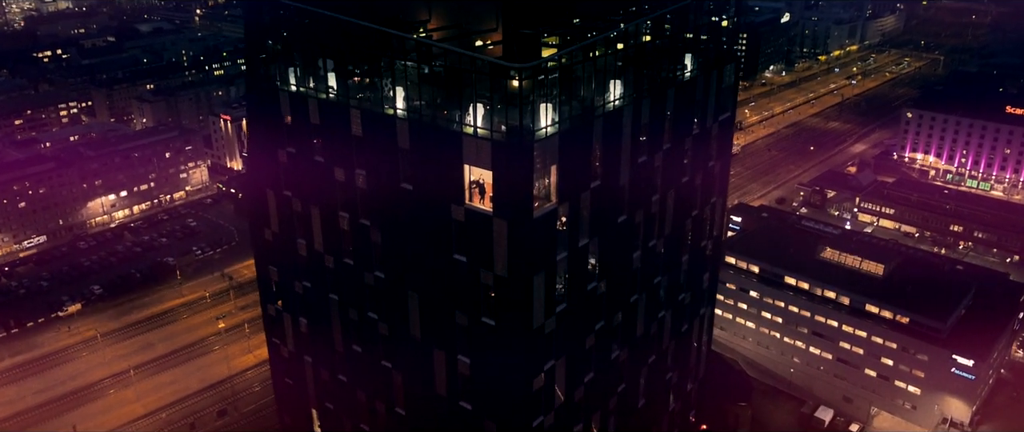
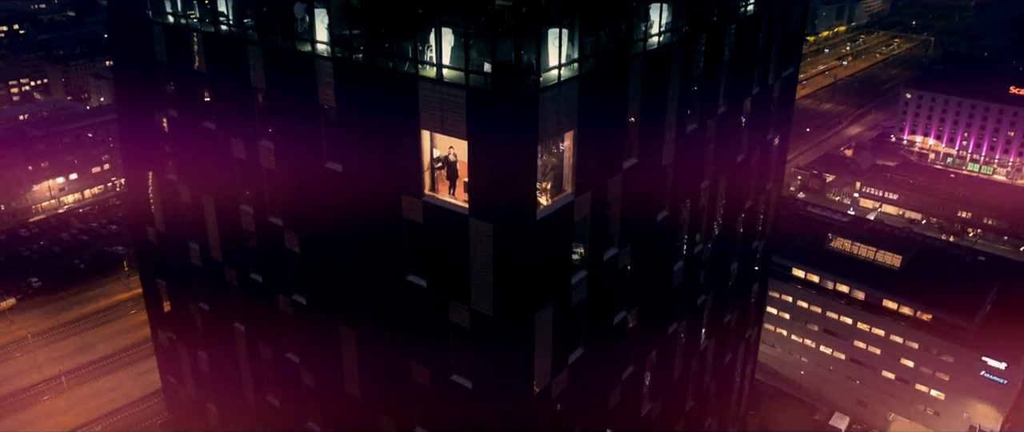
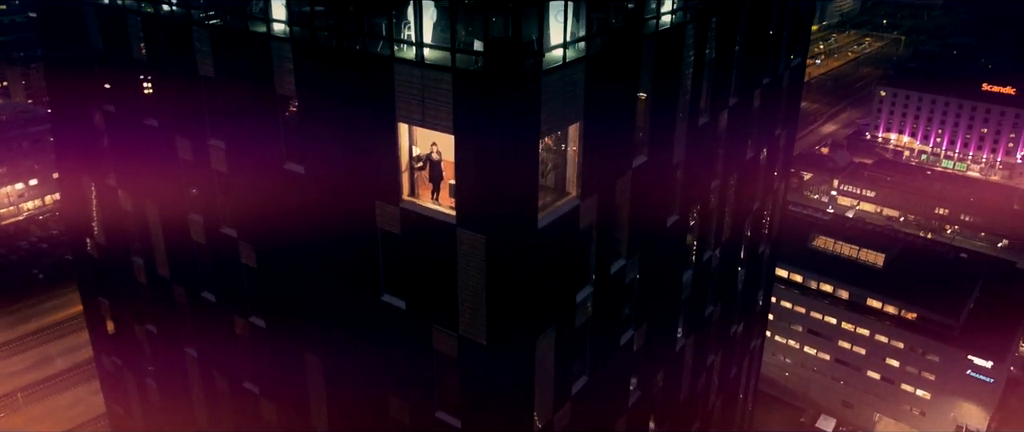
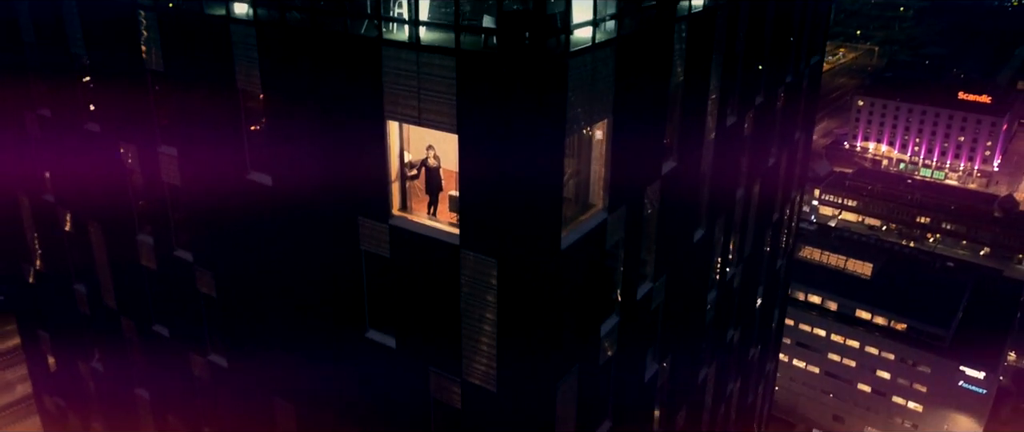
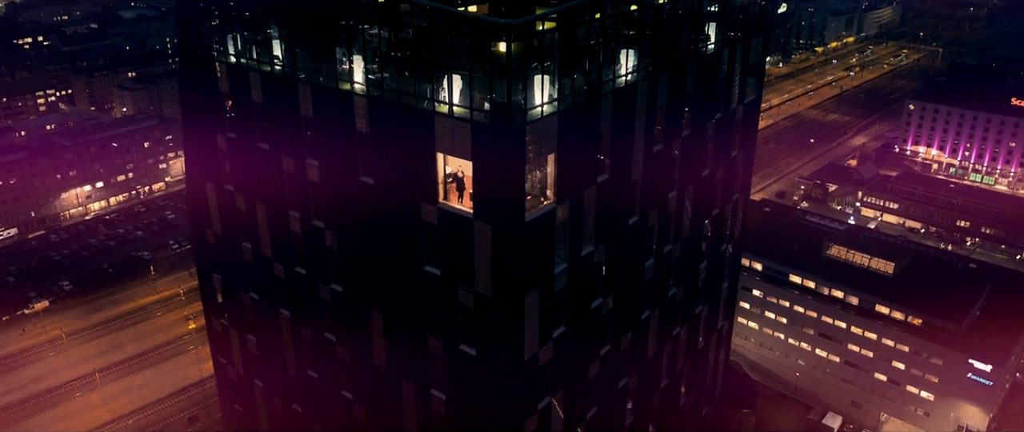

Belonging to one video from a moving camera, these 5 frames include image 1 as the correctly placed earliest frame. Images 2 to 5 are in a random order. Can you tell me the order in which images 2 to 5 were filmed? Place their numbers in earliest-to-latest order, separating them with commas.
5, 2, 3, 4
